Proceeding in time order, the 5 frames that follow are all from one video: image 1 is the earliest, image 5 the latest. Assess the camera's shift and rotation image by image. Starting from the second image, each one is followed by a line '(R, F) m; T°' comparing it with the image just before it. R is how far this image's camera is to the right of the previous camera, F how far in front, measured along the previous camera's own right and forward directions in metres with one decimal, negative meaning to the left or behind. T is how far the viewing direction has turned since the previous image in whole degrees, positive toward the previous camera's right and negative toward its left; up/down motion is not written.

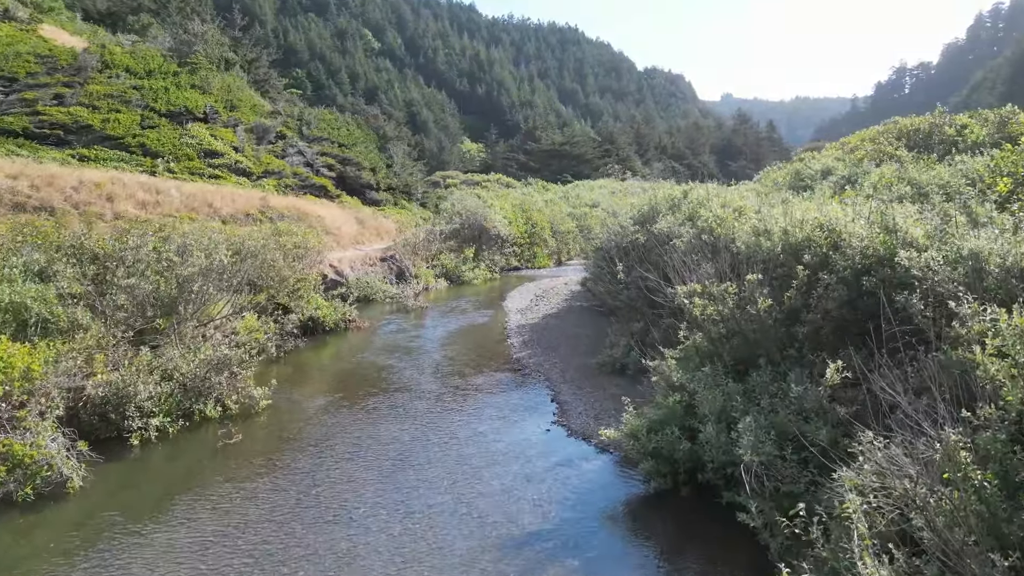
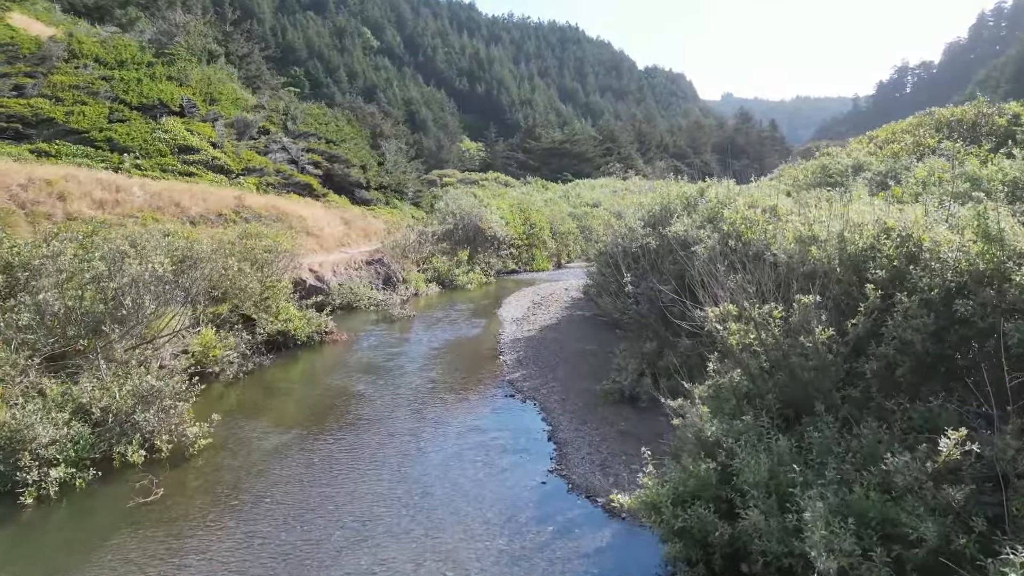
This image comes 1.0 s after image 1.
(+0.2, +1.8) m; 0°
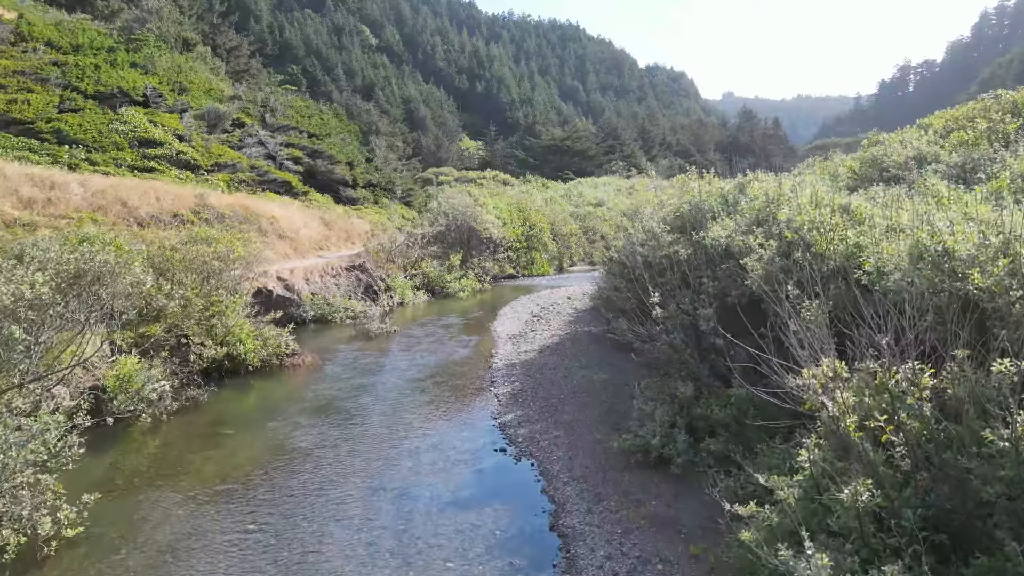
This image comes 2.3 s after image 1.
(+0.1, +2.5) m; 0°
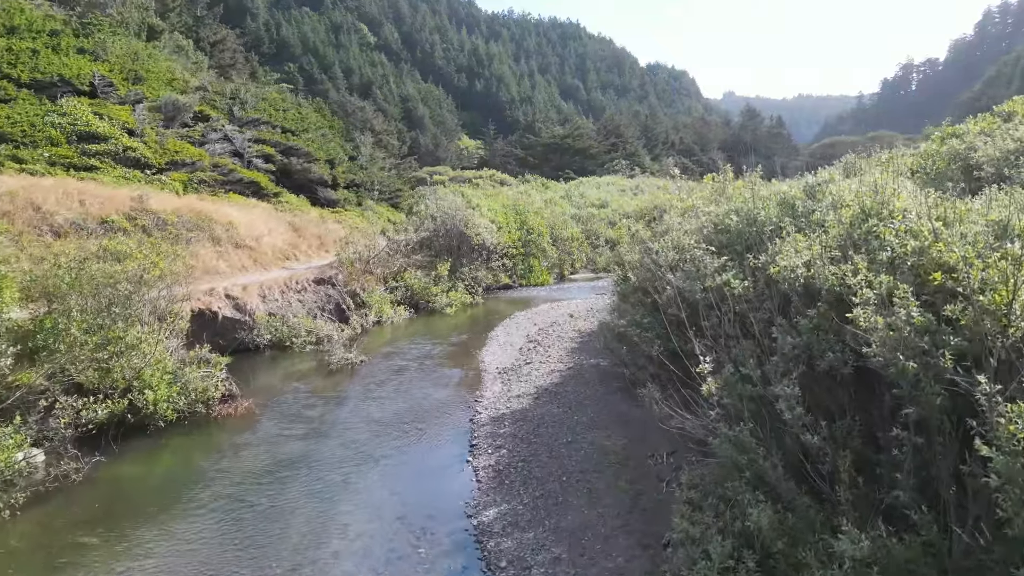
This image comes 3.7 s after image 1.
(+0.2, +2.8) m; 0°
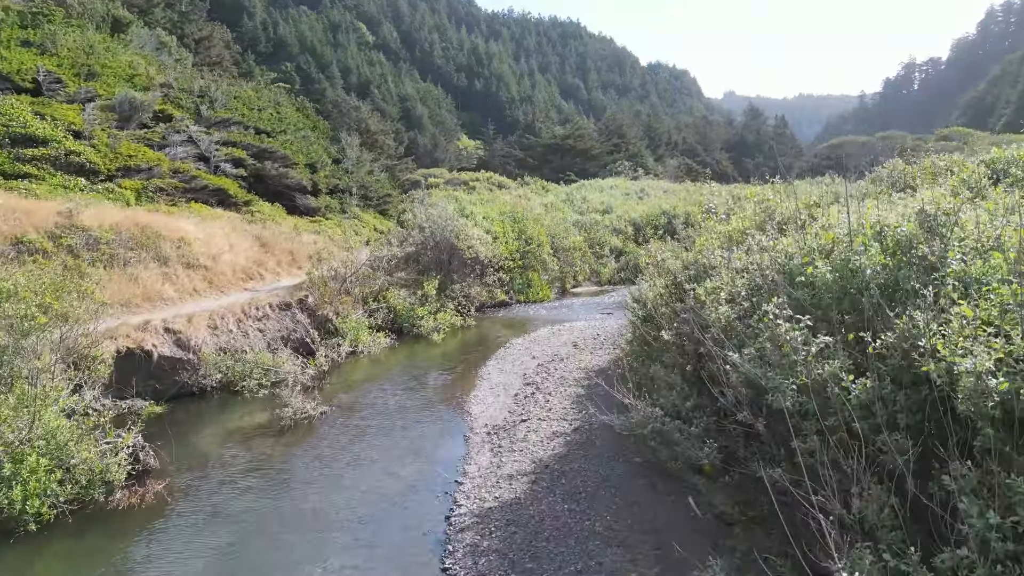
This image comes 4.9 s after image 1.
(+0.1, +2.4) m; 0°
